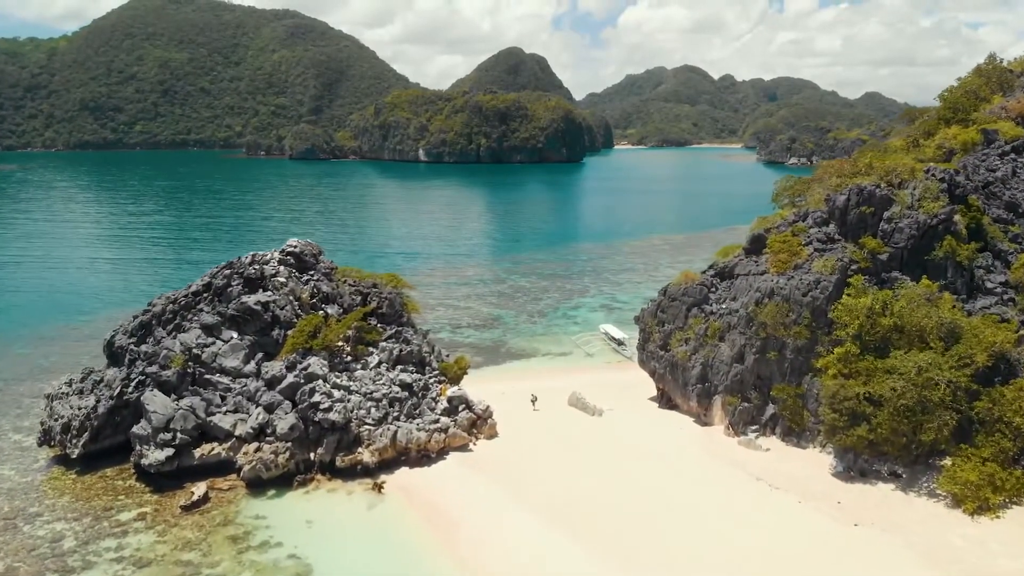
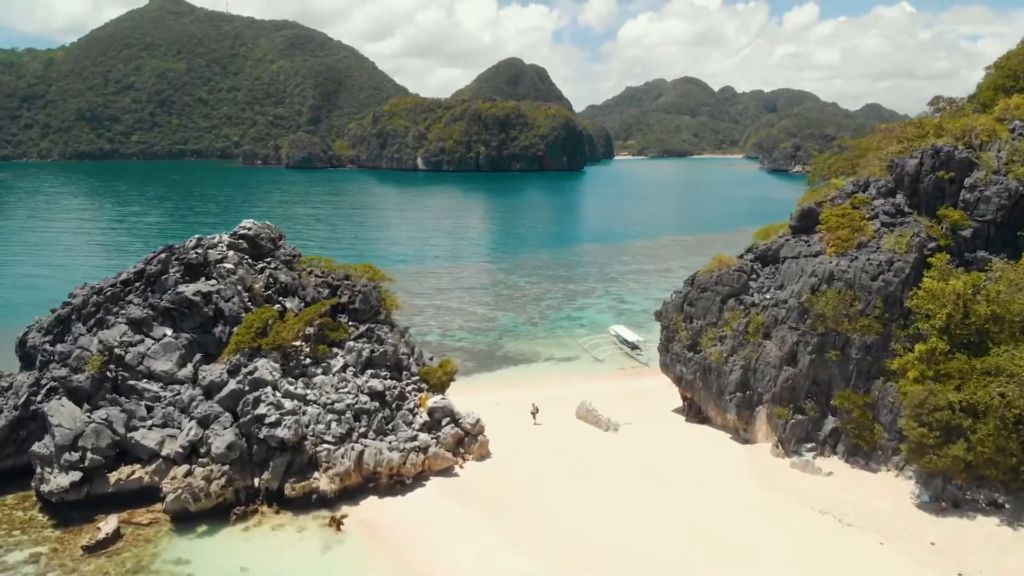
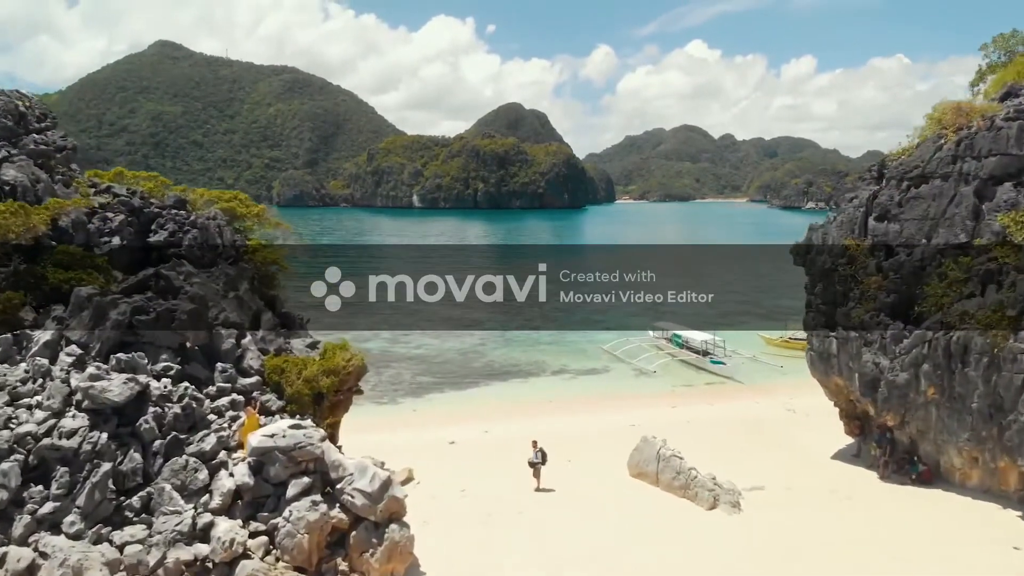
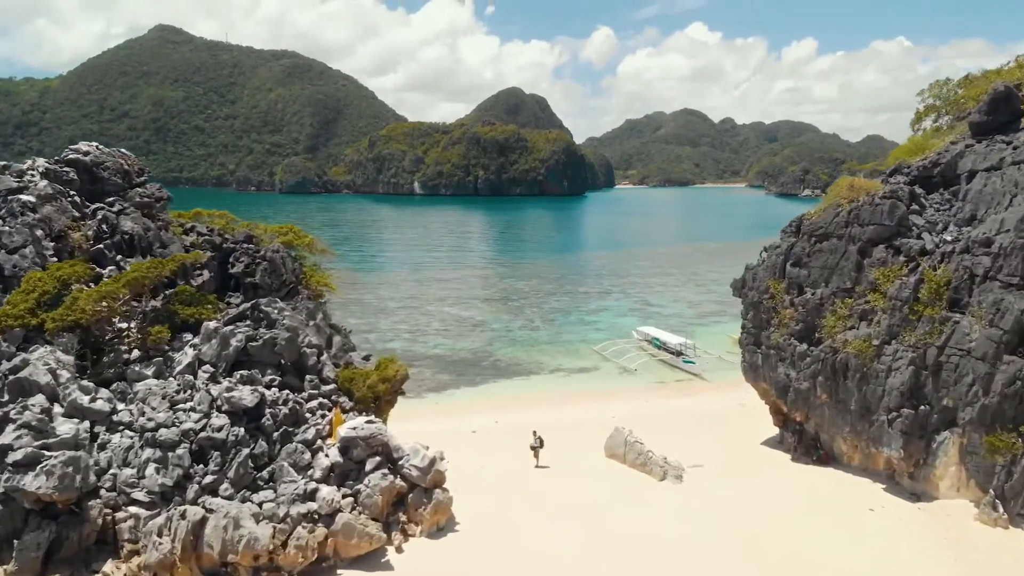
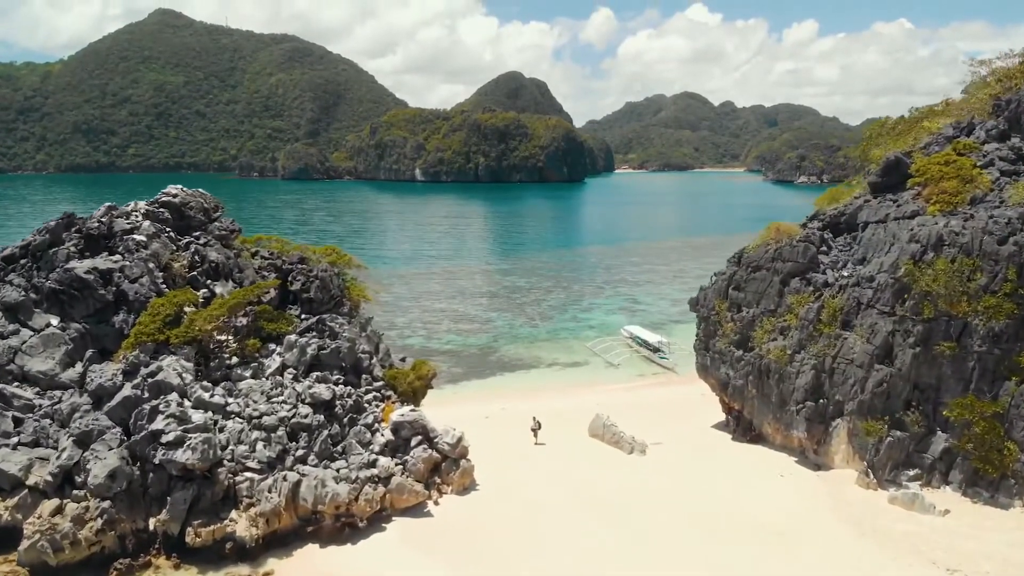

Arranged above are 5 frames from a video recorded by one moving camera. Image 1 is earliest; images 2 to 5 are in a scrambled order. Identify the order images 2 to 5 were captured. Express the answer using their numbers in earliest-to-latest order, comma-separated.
2, 5, 4, 3
